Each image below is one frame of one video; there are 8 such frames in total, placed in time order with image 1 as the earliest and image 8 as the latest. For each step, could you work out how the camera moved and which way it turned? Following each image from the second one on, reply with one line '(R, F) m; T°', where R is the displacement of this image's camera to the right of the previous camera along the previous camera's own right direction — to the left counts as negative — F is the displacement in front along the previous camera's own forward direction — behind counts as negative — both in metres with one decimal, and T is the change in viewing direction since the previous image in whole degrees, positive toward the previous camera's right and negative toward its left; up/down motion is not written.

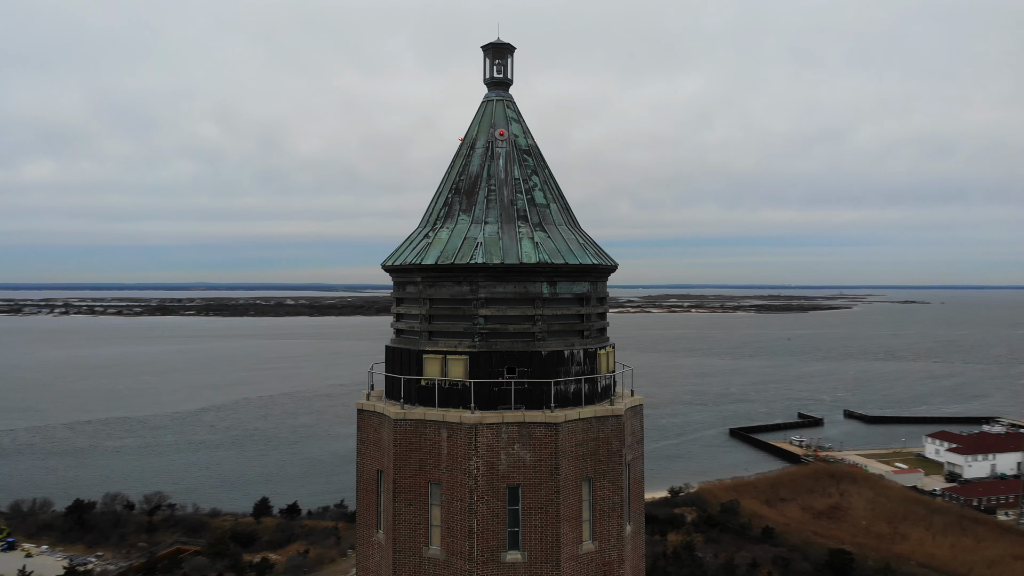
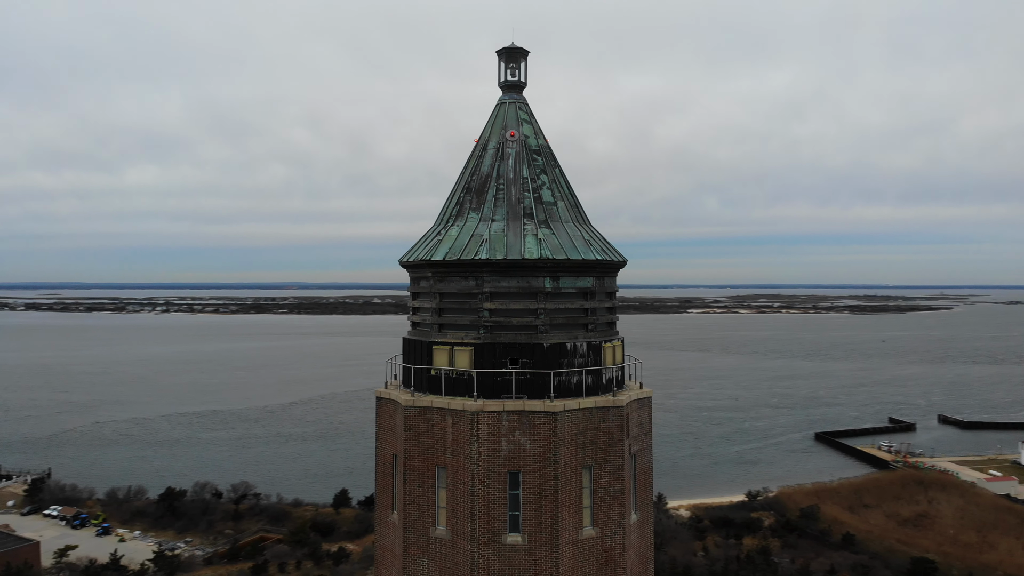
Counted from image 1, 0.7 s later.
(+0.7, -0.3) m; -6°
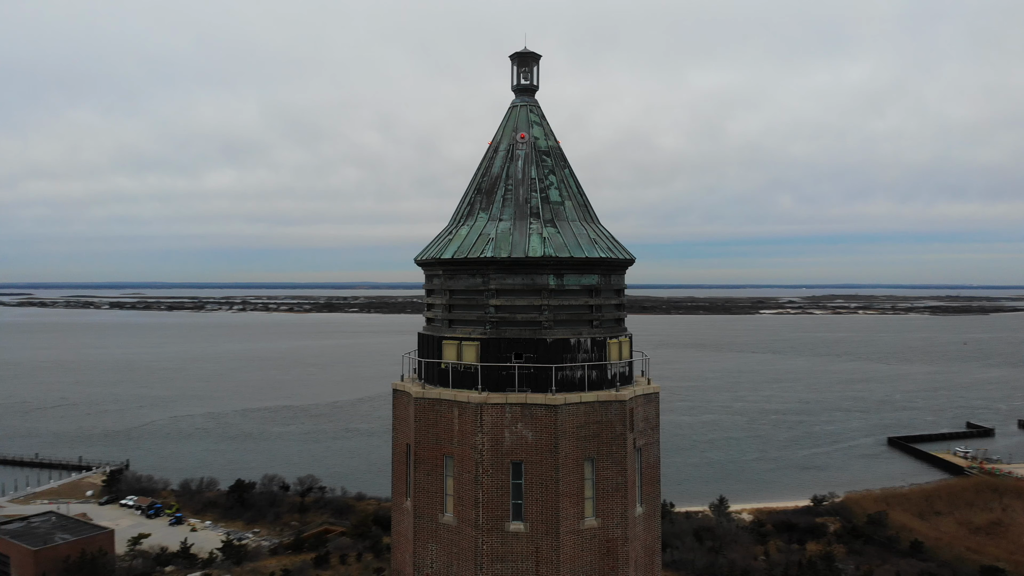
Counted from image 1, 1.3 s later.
(+0.6, -0.2) m; -5°
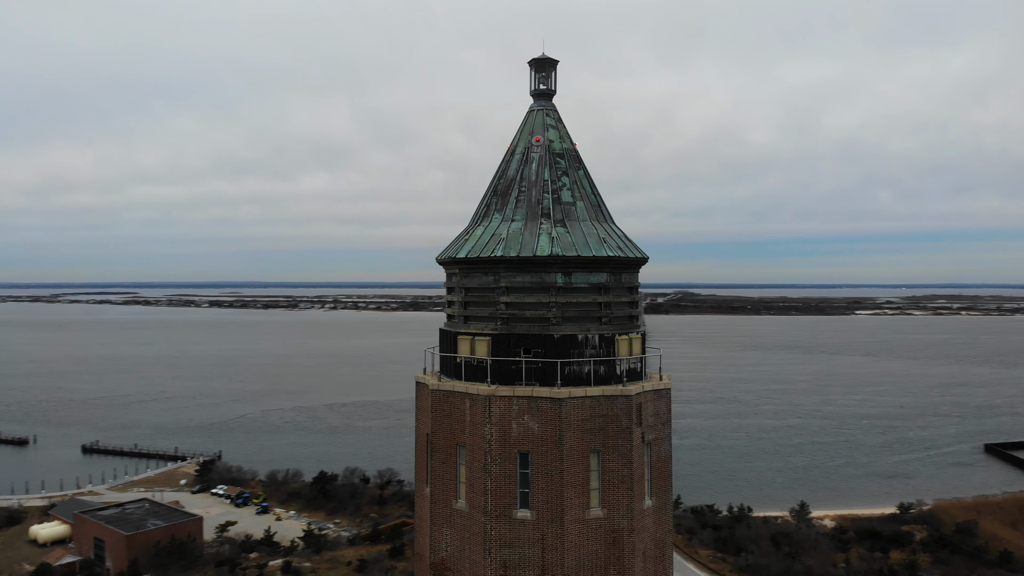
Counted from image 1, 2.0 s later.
(+0.7, -0.3) m; -6°
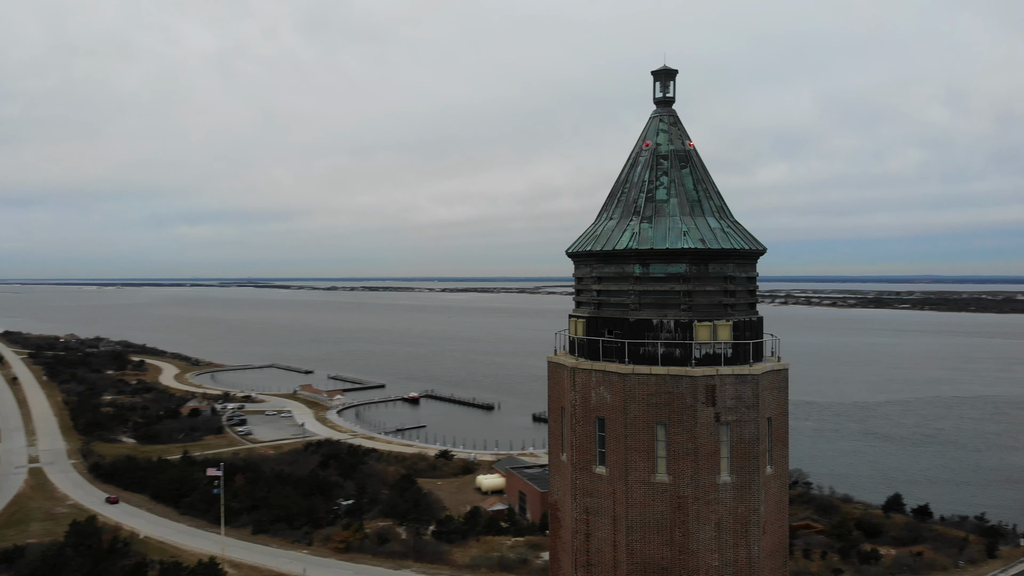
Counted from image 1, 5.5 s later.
(+3.9, -0.4) m; -31°
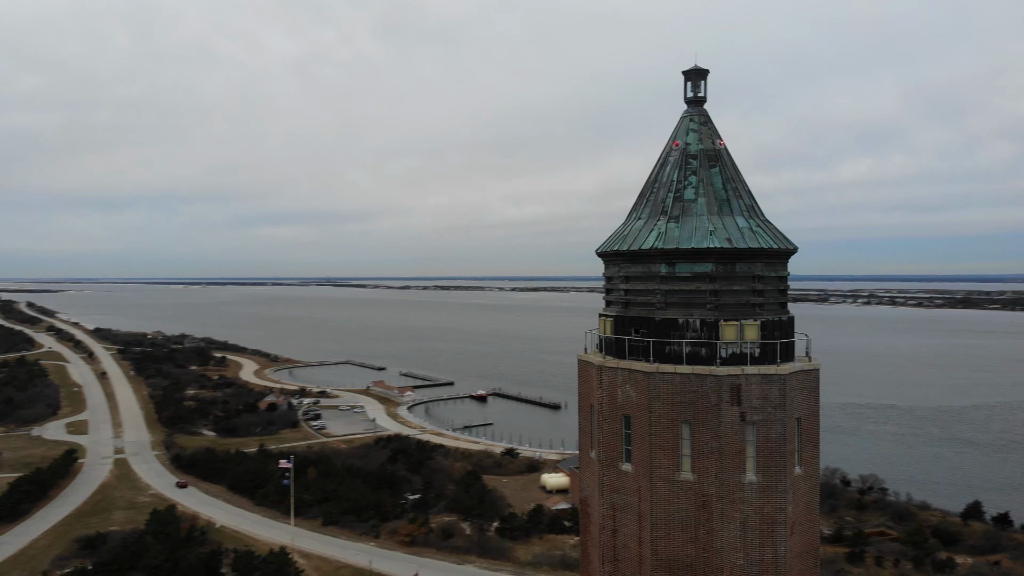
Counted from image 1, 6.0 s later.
(+0.5, -0.2) m; -5°
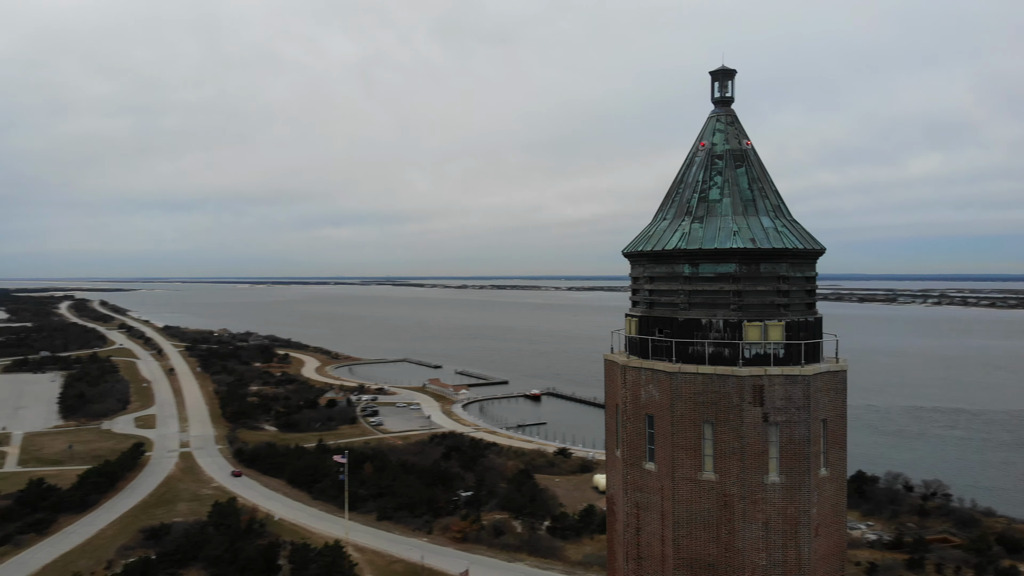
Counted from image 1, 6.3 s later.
(+0.4, -0.1) m; -4°
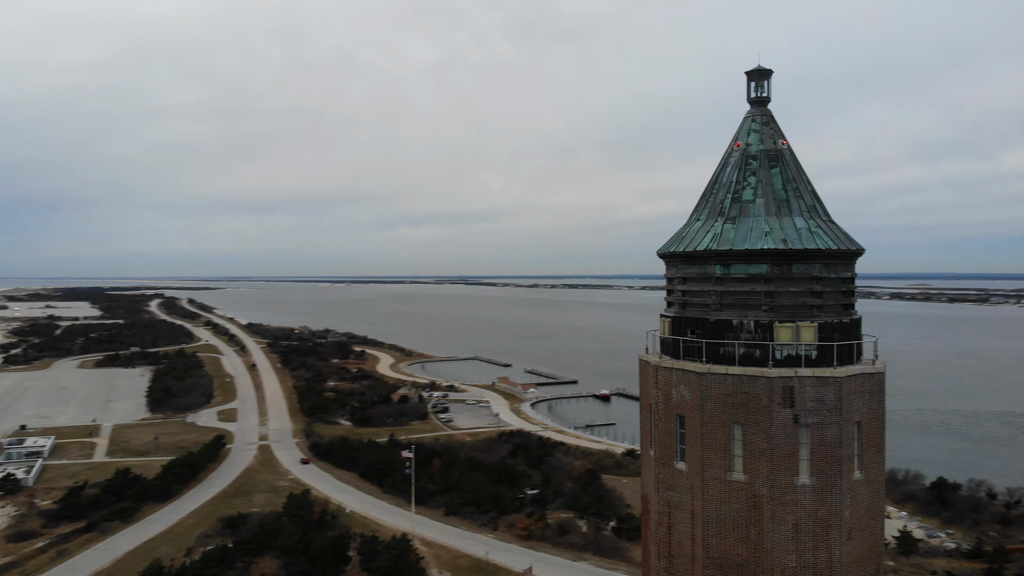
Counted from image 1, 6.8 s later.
(+0.5, -0.2) m; -5°
